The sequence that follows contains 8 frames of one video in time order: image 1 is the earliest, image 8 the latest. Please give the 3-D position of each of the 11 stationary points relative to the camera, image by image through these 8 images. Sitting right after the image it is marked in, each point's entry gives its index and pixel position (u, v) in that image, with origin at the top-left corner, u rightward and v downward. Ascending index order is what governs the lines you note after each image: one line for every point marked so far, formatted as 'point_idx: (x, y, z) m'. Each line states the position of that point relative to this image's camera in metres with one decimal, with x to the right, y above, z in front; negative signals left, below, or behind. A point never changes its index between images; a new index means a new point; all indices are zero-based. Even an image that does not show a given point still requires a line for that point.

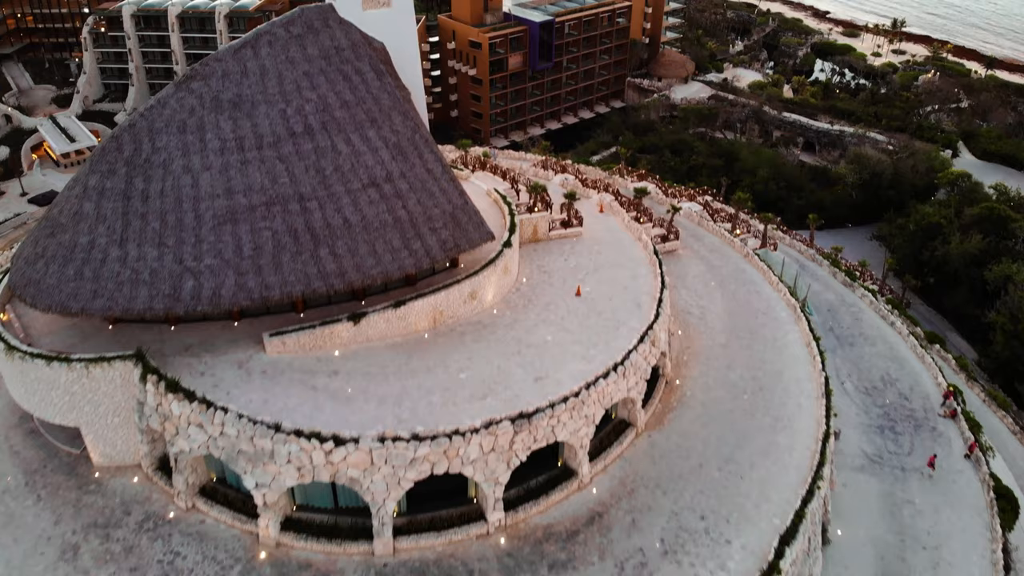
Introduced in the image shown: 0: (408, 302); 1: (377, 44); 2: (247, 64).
0: (-1.8, -0.2, +14.7) m
1: (-2.5, +4.6, +15.9) m
2: (-4.5, +3.8, +14.5) m
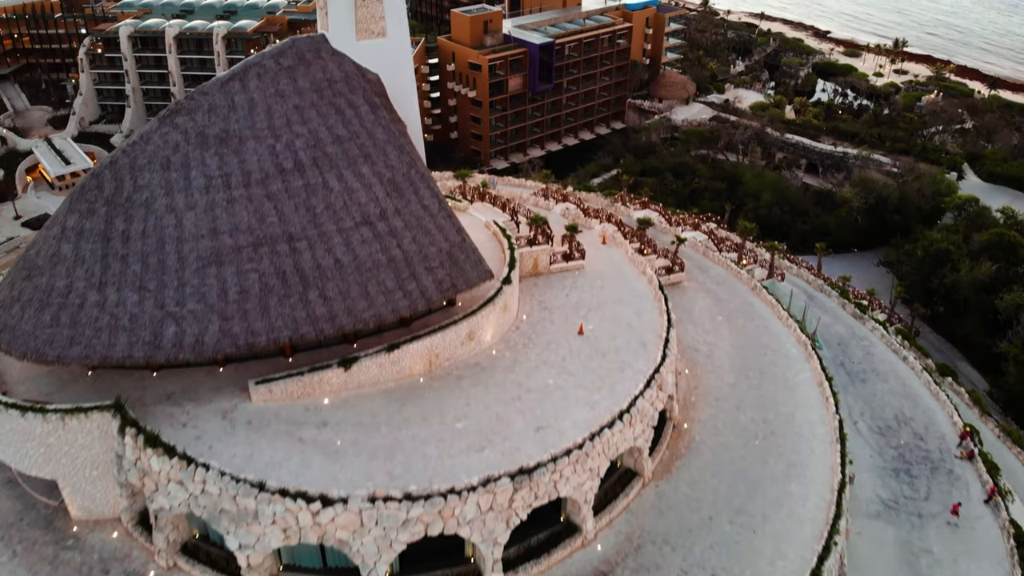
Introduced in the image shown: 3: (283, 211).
0: (-1.8, -0.9, +14.0) m
1: (-2.5, +3.8, +15.3) m
2: (-4.5, +3.1, +13.9) m
3: (-3.6, +1.2, +13.5) m
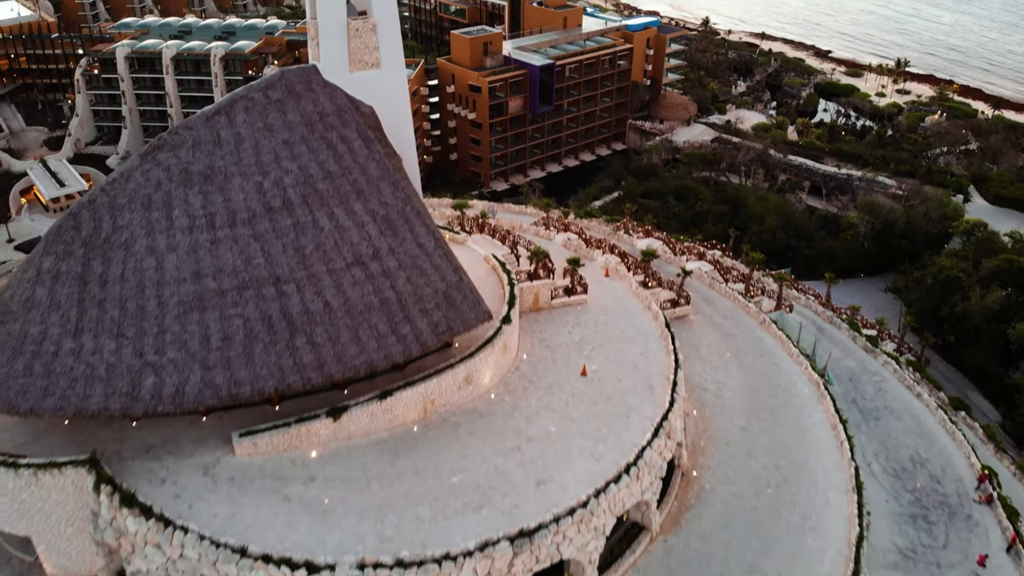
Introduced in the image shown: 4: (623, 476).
0: (-1.8, -1.6, +13.2) m
1: (-2.5, +3.1, +14.6) m
2: (-4.5, +2.4, +13.2) m
3: (-3.6, +0.5, +12.8) m
4: (+1.6, -2.8, +12.7) m
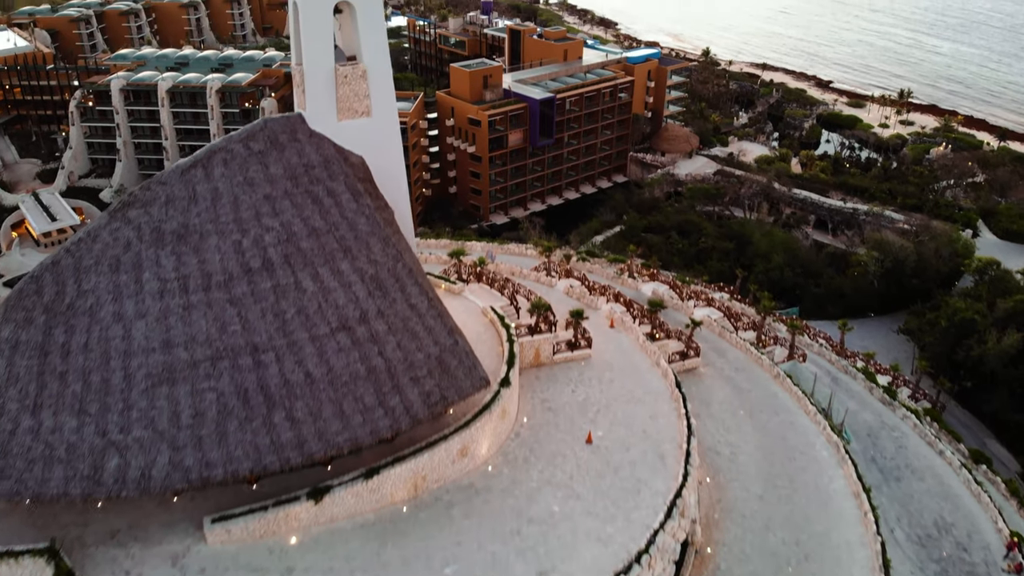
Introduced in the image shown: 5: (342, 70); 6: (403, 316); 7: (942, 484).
0: (-1.8, -2.6, +12.1) m
1: (-2.5, +2.1, +13.7) m
2: (-4.5, +1.4, +12.2) m
3: (-3.6, -0.4, +11.7) m
4: (+1.6, -3.7, +11.6) m
5: (-2.6, +3.4, +13.2) m
6: (-1.6, -0.4, +12.7) m
7: (+9.6, -4.3, +19.0) m
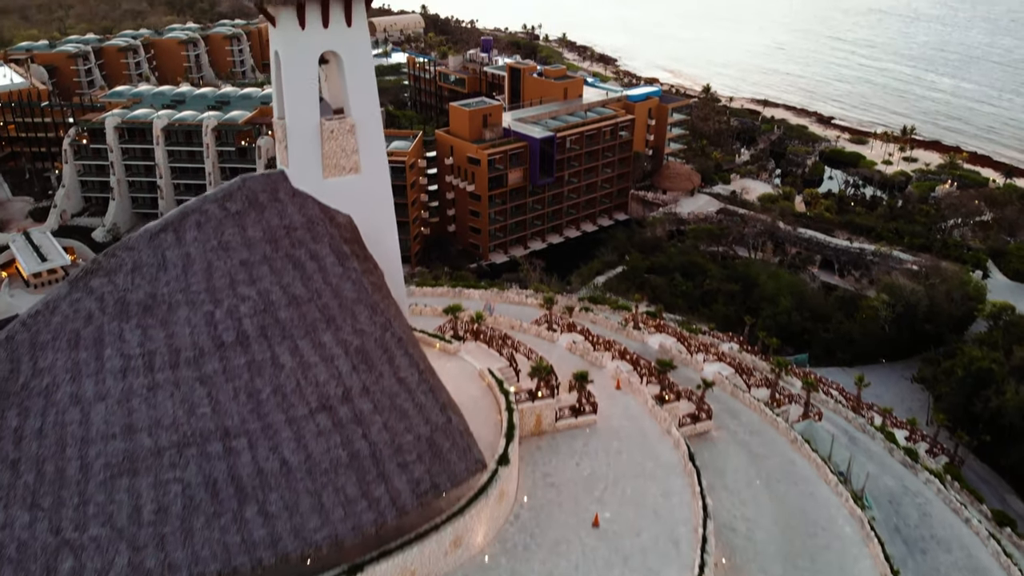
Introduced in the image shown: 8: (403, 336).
0: (-1.8, -3.6, +11.0) m
1: (-2.5, +1.0, +12.7) m
2: (-4.5, +0.4, +11.2) m
3: (-3.6, -1.4, +10.6) m
4: (+1.6, -4.7, +10.3) m
5: (-2.6, +2.3, +12.2) m
6: (-1.6, -1.4, +11.6) m
7: (+9.6, -5.6, +17.8) m
8: (-1.6, -0.7, +12.2) m
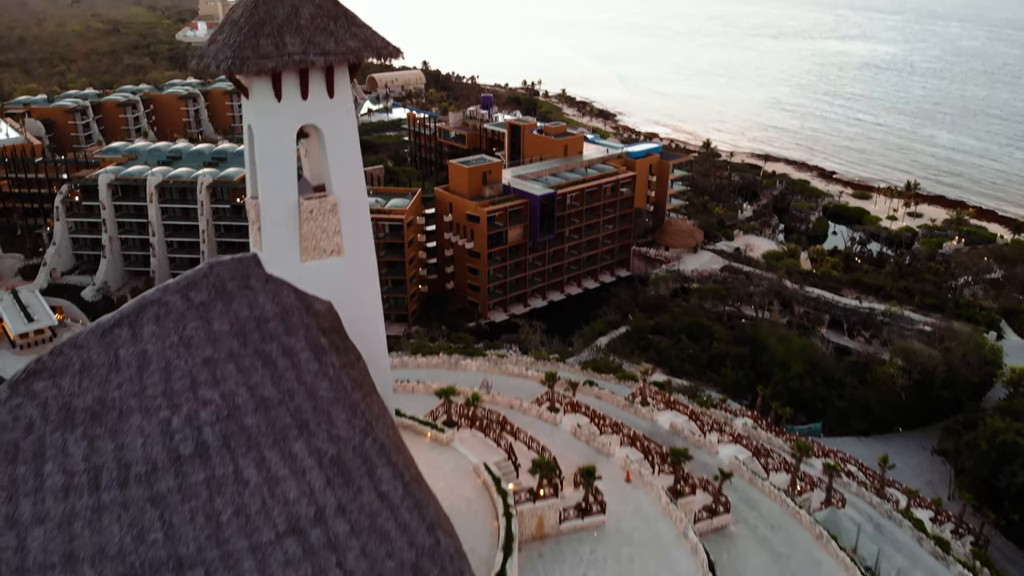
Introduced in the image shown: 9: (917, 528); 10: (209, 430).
0: (-1.9, -4.8, +9.4) m
1: (-2.6, -0.2, +11.4) m
2: (-4.6, -0.7, +9.9) m
3: (-3.7, -2.5, +9.2) m
4: (+1.6, -5.8, +8.7) m
5: (-2.7, +1.1, +11.0) m
6: (-1.7, -2.6, +10.2) m
7: (+9.6, -7.1, +16.1) m
8: (-1.6, -1.9, +10.9) m
9: (+9.4, -5.6, +19.8) m
10: (-3.5, -1.6, +9.8) m
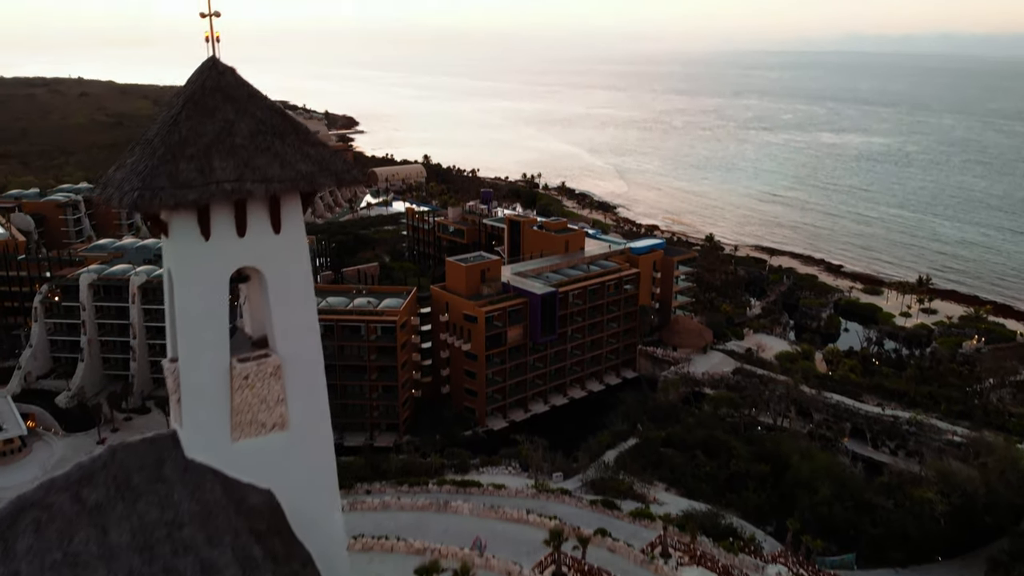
0: (-1.9, -6.4, +6.4) m
1: (-2.6, -2.1, +8.8) m
2: (-4.6, -2.5, +7.2) m
3: (-3.7, -4.2, +6.4) m
4: (+1.6, -7.4, +5.6) m
5: (-2.7, -0.8, +8.6) m
6: (-1.7, -4.4, +7.3) m
7: (+9.6, -9.5, +12.8) m
8: (-1.6, -3.8, +8.1) m
9: (+9.4, -8.3, +16.6) m
10: (-3.5, -3.4, +7.1) m
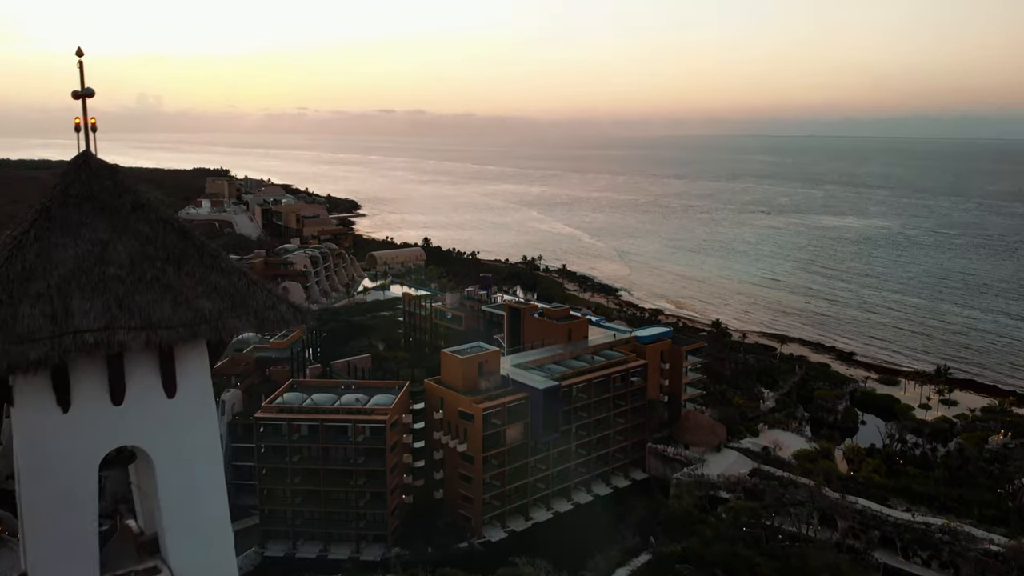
0: (-1.9, -7.5, +3.3) m
1: (-2.6, -3.5, +6.1) m
2: (-4.6, -3.7, +4.5) m
3: (-3.7, -5.3, +3.5) m
4: (+1.5, -8.4, +2.4) m
5: (-2.7, -2.1, +6.0) m
6: (-1.7, -5.6, +4.4) m
7: (+9.5, -11.1, +9.4) m
8: (-1.7, -5.0, +5.2) m
9: (+9.3, -10.3, +13.3) m
10: (-3.5, -4.5, +4.3) m
